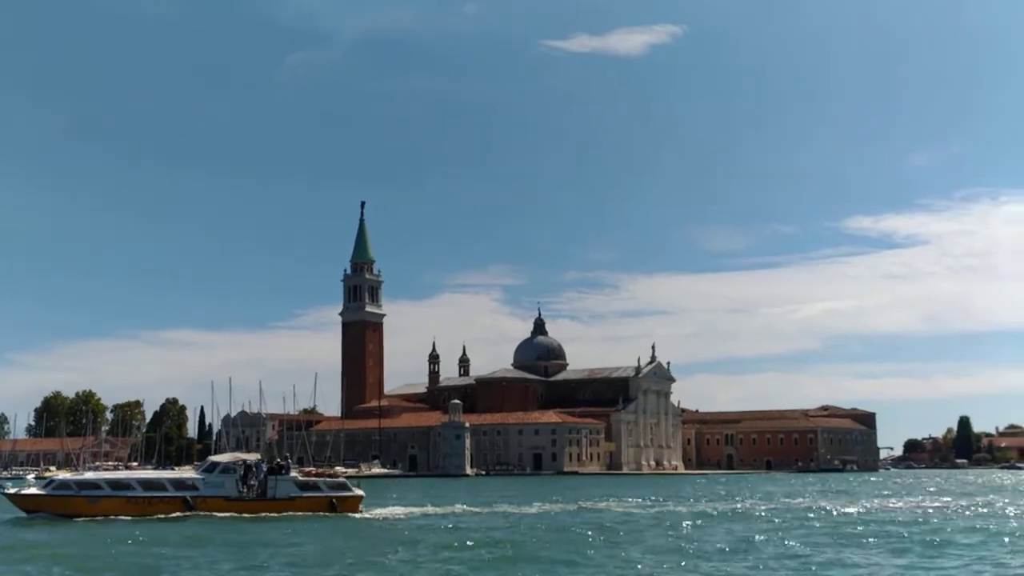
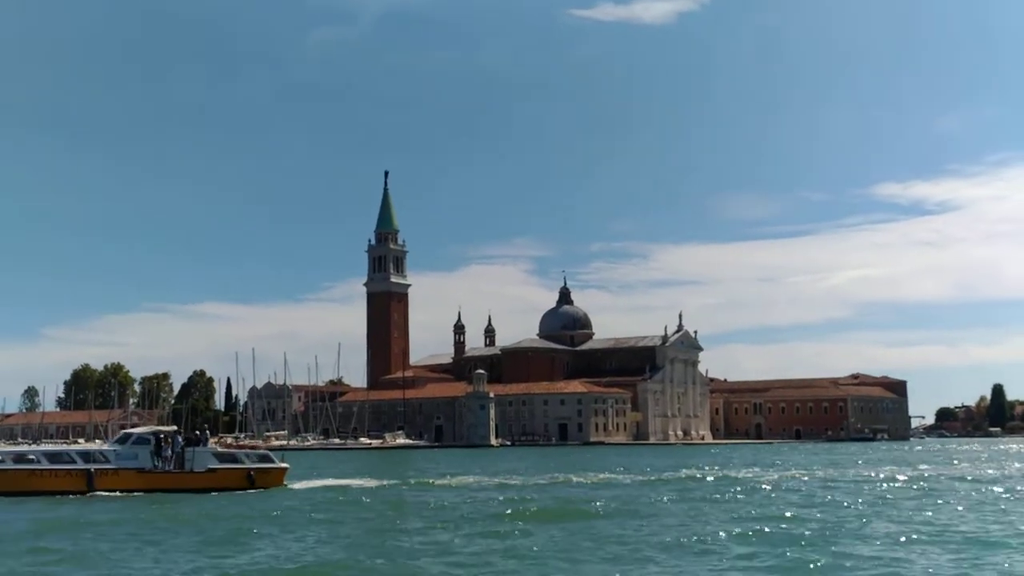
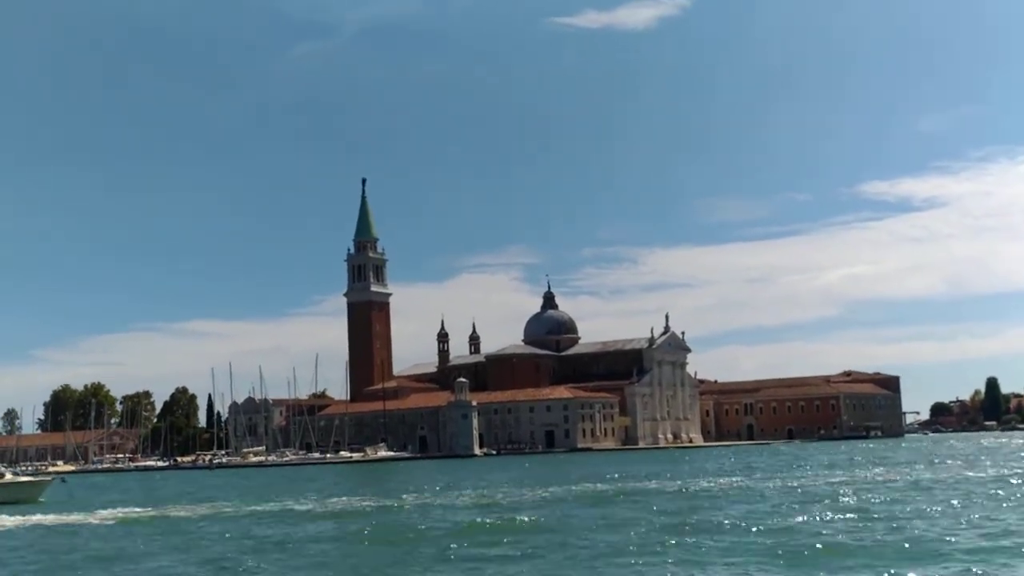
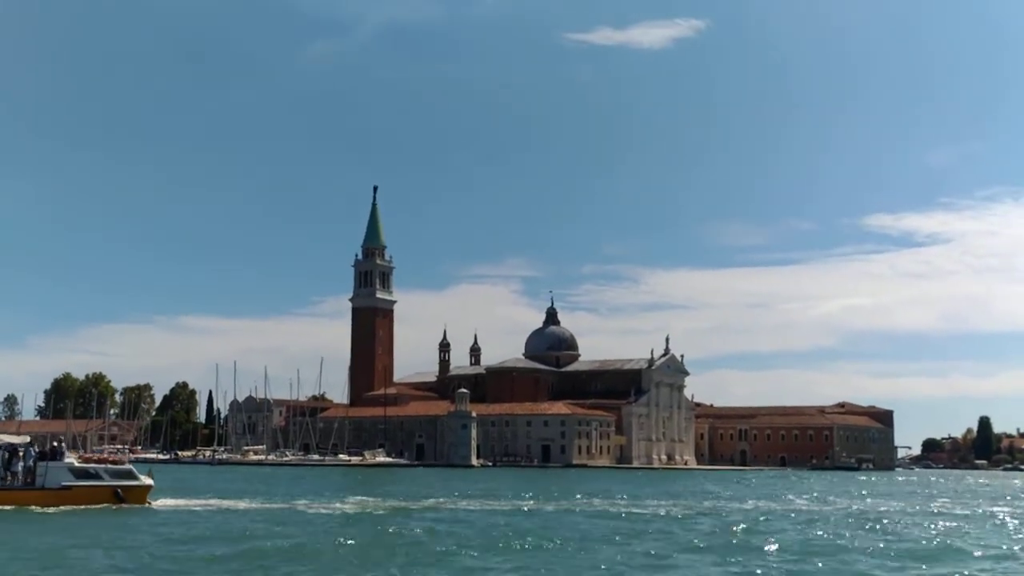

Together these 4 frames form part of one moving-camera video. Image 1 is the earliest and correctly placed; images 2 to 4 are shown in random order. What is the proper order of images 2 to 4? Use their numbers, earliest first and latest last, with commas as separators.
2, 4, 3
